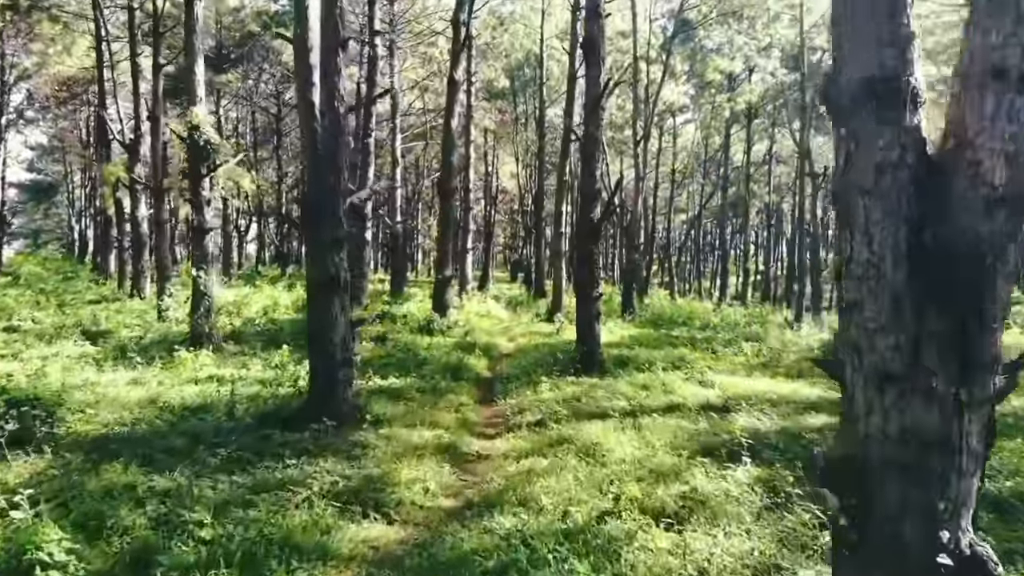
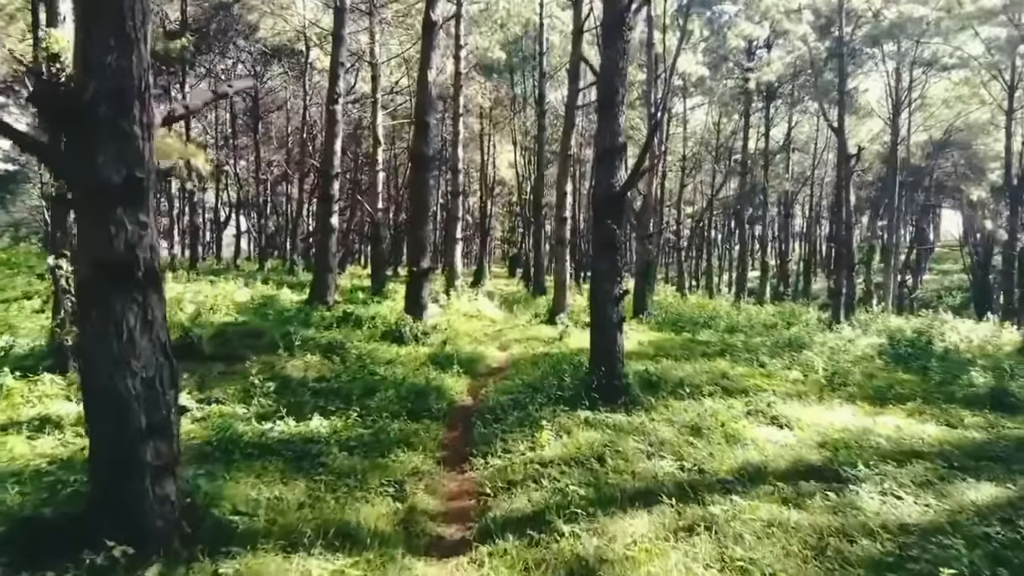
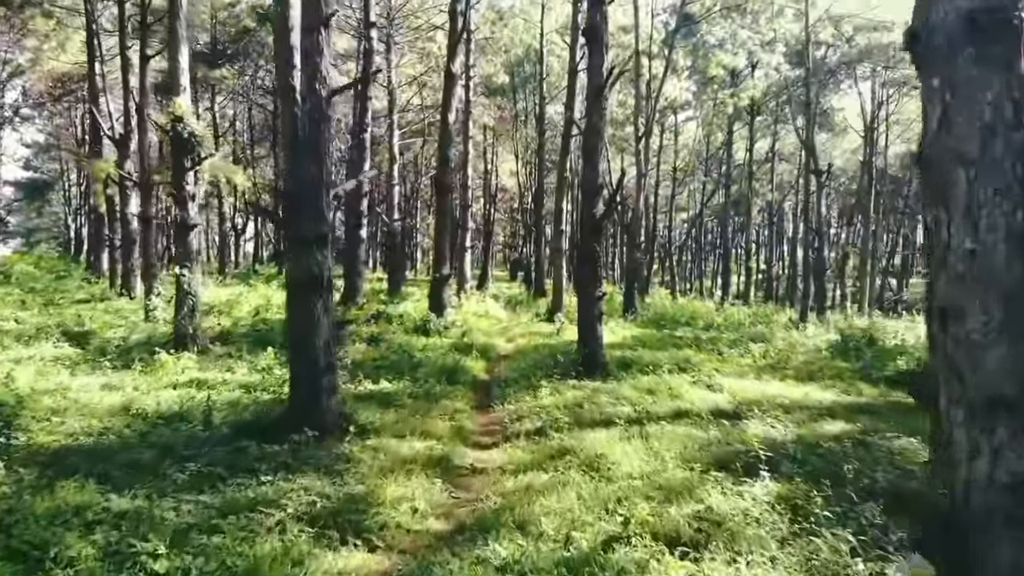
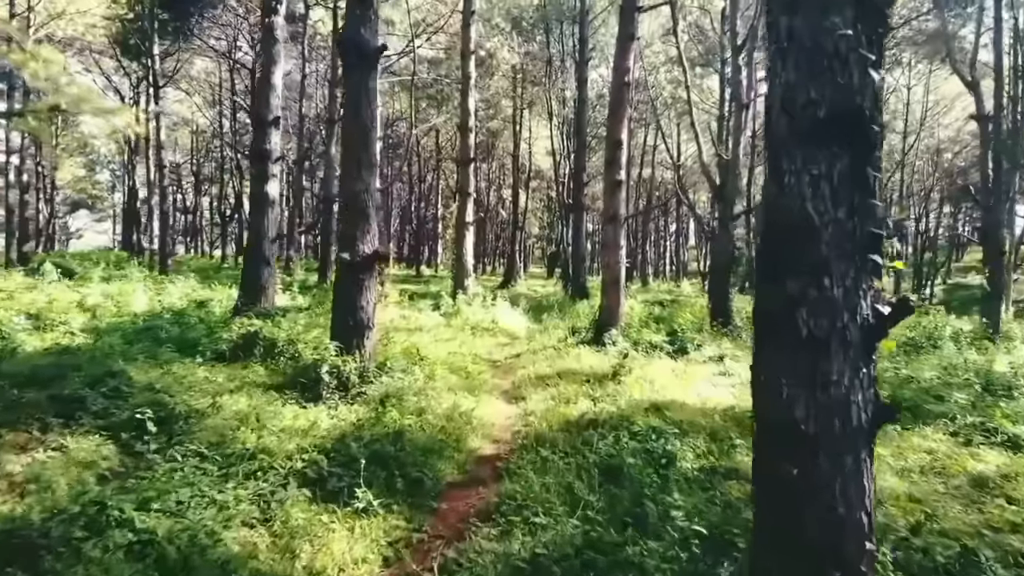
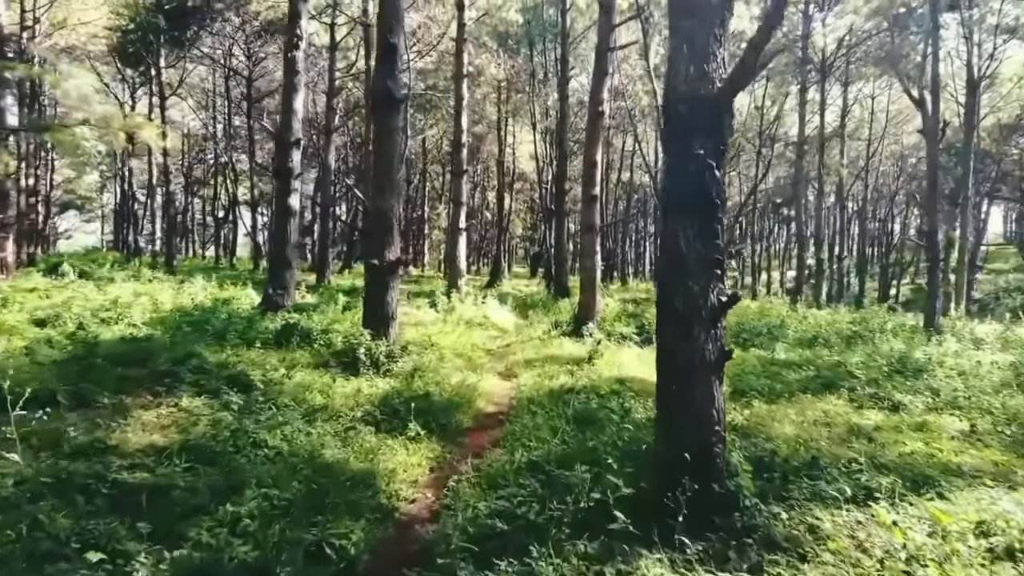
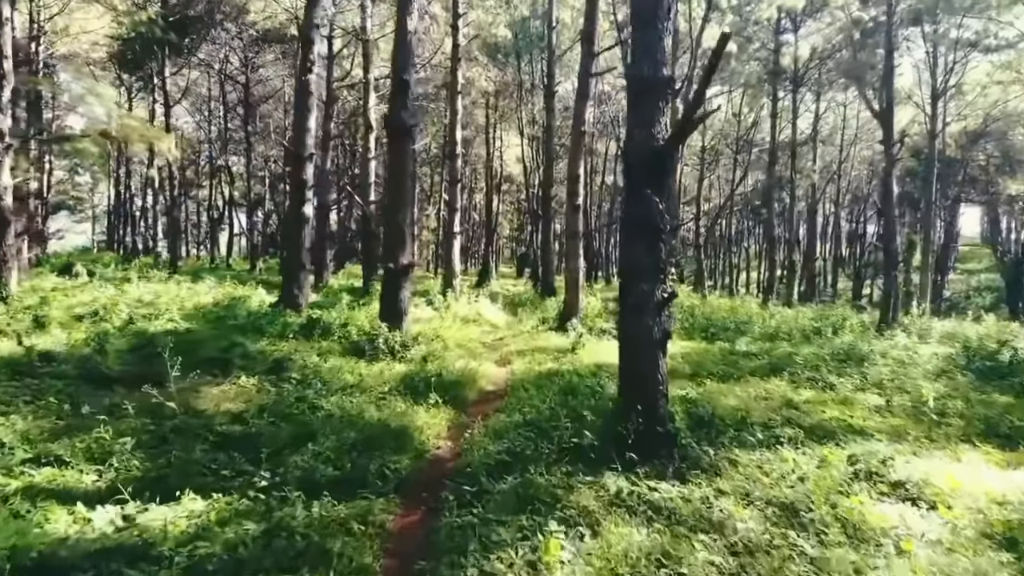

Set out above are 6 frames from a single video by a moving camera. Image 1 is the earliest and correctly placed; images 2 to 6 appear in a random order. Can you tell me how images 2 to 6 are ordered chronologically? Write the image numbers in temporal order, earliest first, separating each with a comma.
3, 2, 6, 5, 4
